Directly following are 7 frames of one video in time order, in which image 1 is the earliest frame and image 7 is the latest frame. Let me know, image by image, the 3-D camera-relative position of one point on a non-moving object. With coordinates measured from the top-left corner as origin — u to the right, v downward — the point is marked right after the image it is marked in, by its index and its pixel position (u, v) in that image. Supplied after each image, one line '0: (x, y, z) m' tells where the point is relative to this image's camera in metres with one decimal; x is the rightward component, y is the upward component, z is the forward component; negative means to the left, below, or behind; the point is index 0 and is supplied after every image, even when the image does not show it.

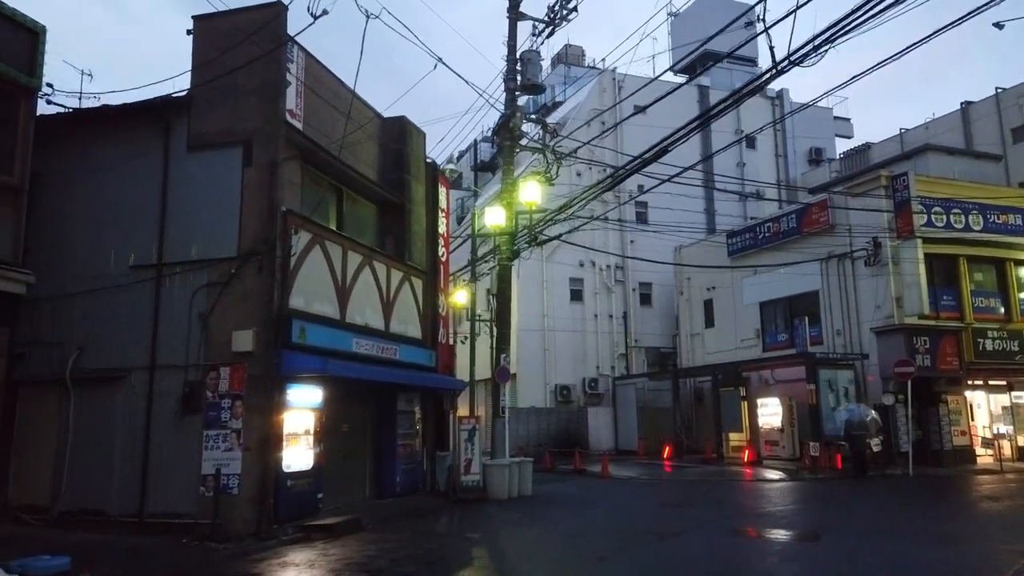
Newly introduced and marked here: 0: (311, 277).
0: (-3.4, +0.2, +12.7) m
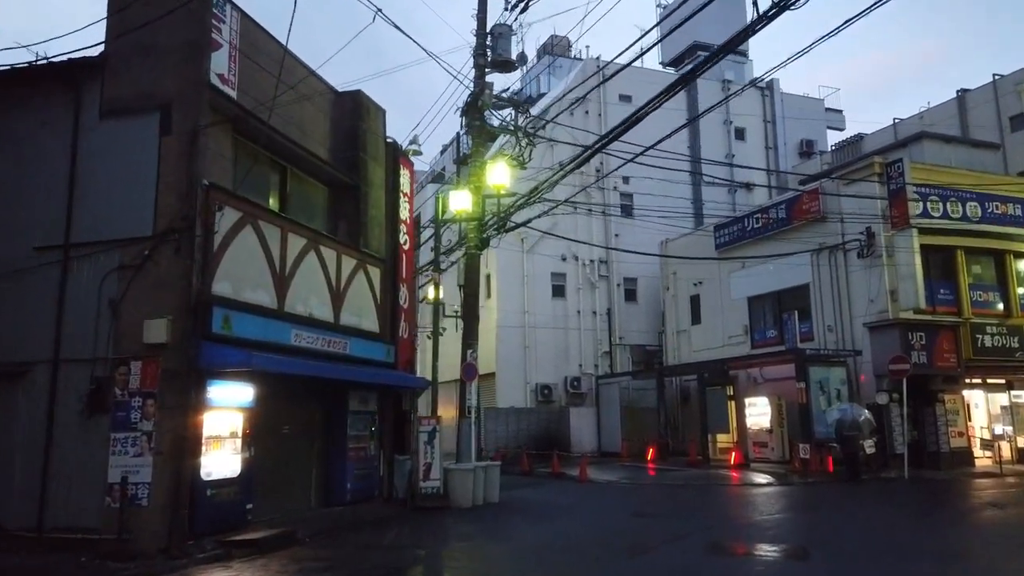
0: (-4.1, +0.4, +11.3) m
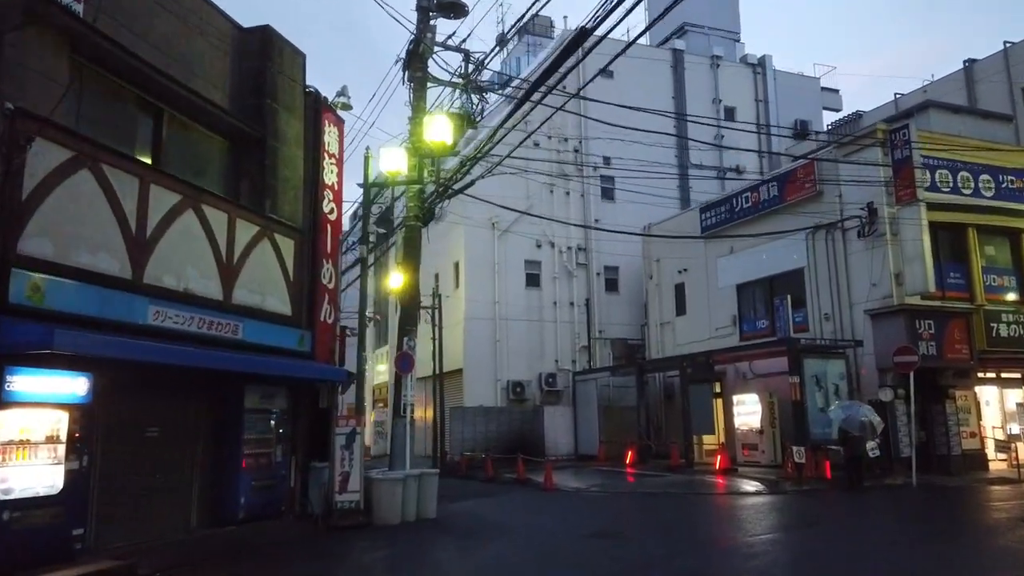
0: (-5.1, +0.9, +8.8) m
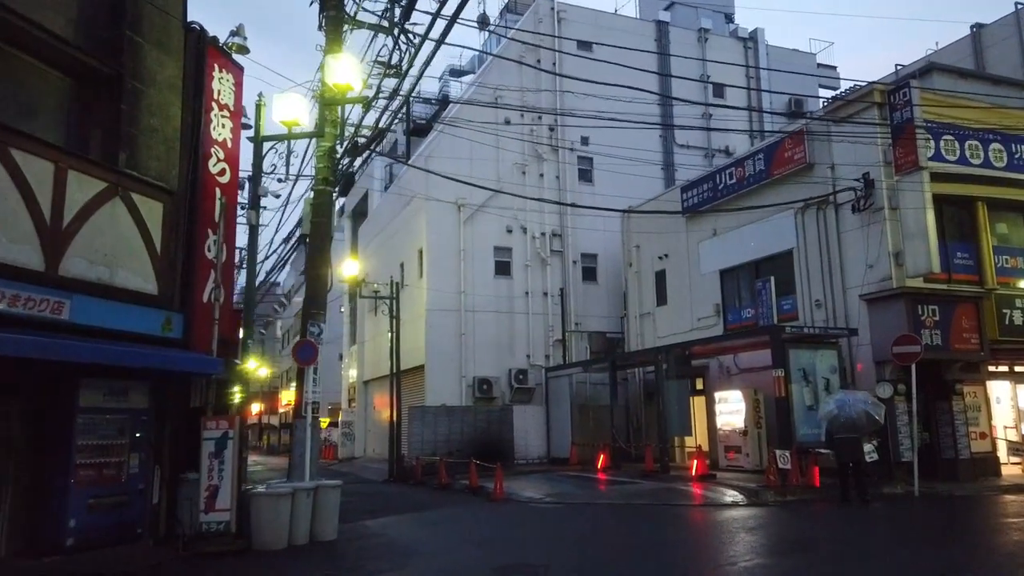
0: (-6.4, +1.2, +6.4) m
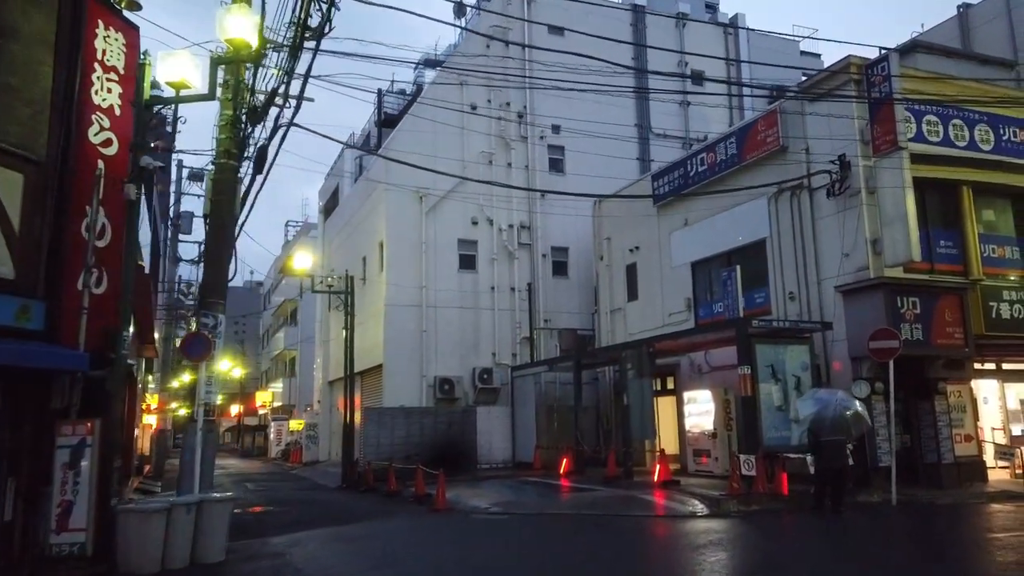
0: (-7.4, +1.4, +5.0) m
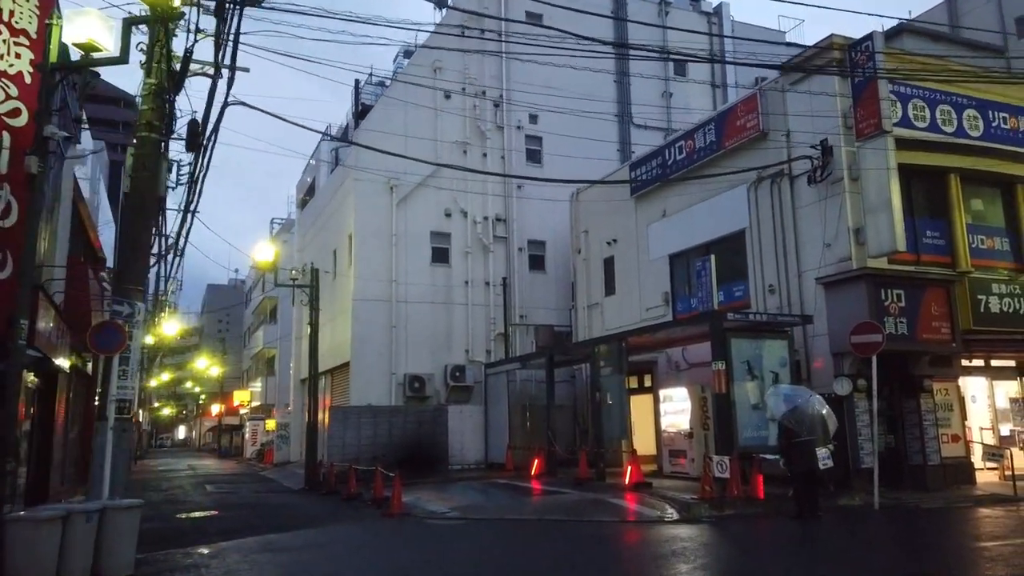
0: (-8.1, +1.6, +4.0) m
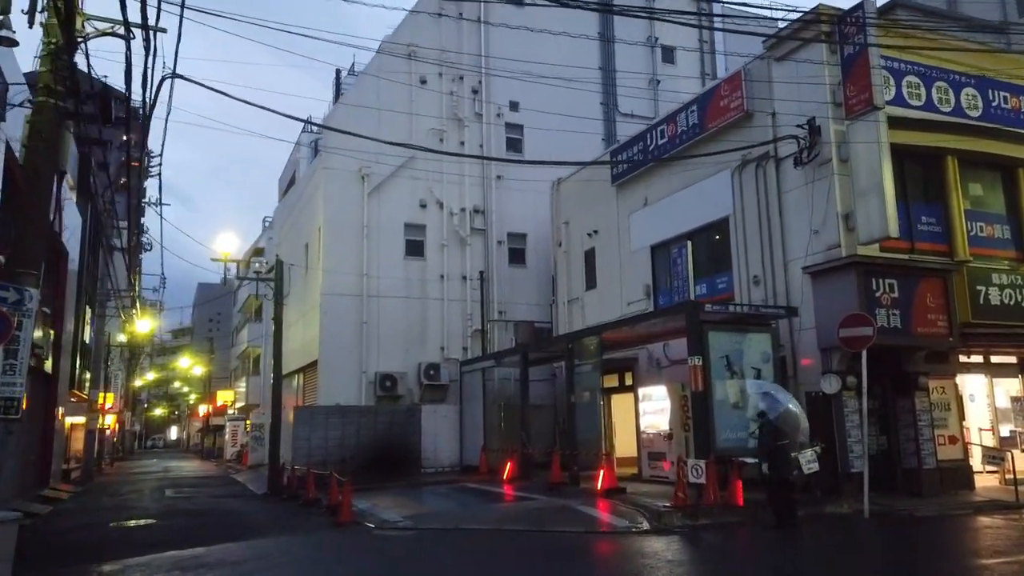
0: (-8.7, +1.8, +2.8) m
